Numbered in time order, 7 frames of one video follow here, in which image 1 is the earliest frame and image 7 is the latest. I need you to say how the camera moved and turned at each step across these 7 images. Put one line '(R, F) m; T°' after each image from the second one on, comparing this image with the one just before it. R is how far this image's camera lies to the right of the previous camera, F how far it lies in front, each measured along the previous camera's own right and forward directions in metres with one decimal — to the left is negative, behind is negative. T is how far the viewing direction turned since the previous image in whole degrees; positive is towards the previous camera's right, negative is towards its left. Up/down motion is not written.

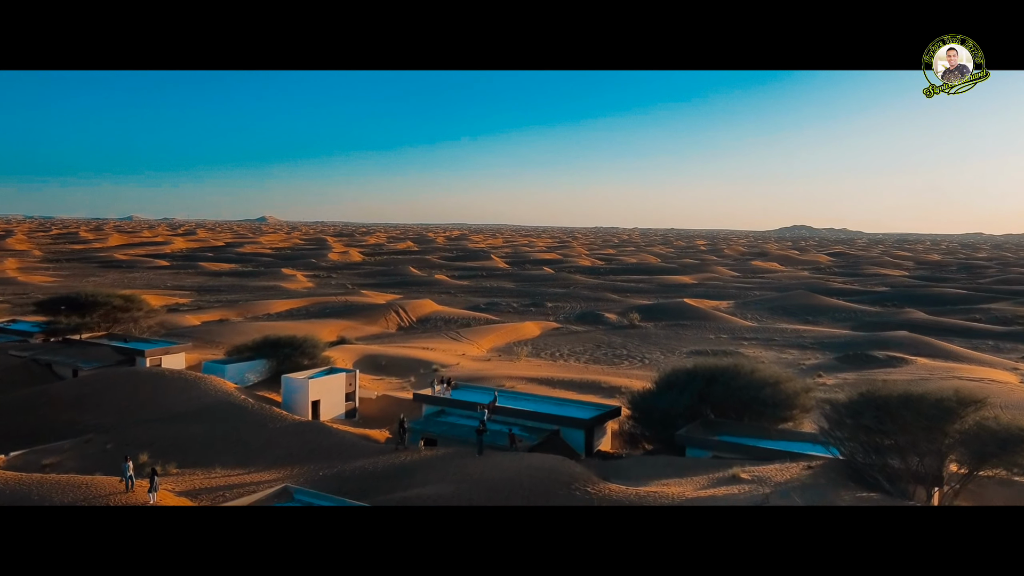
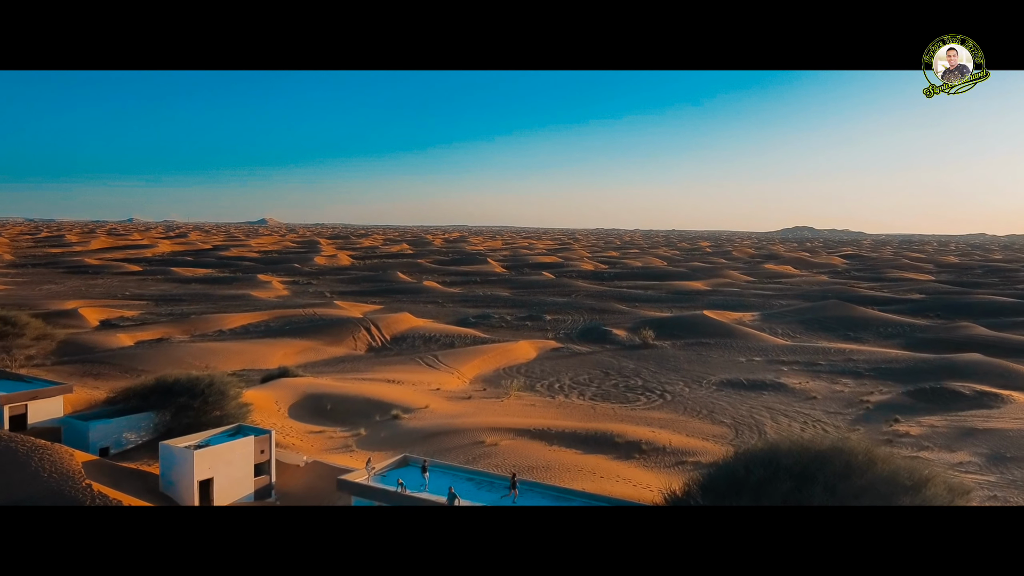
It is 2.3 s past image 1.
(+0.3, +3.0) m; 0°
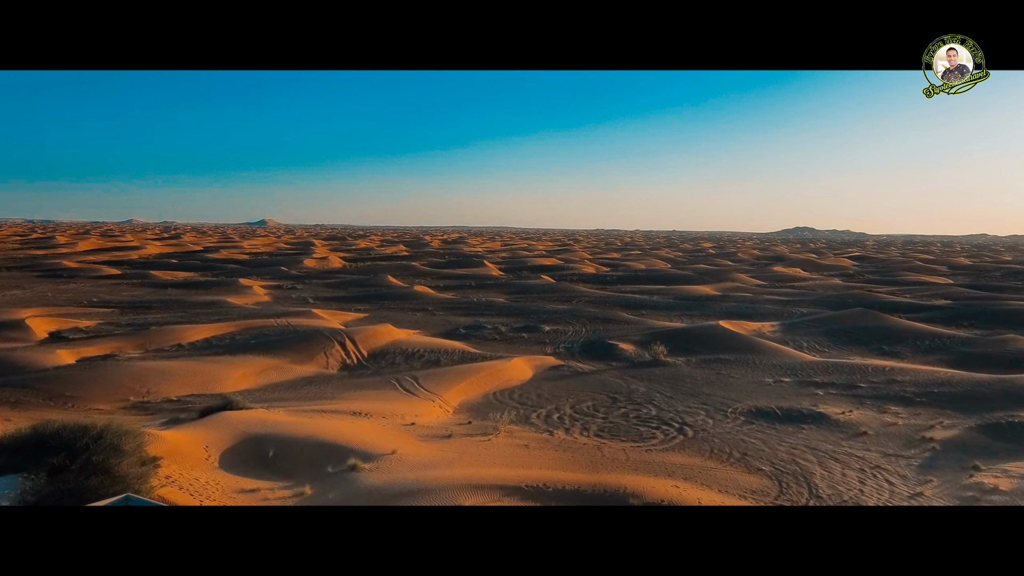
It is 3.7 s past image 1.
(+0.2, +1.9) m; 0°
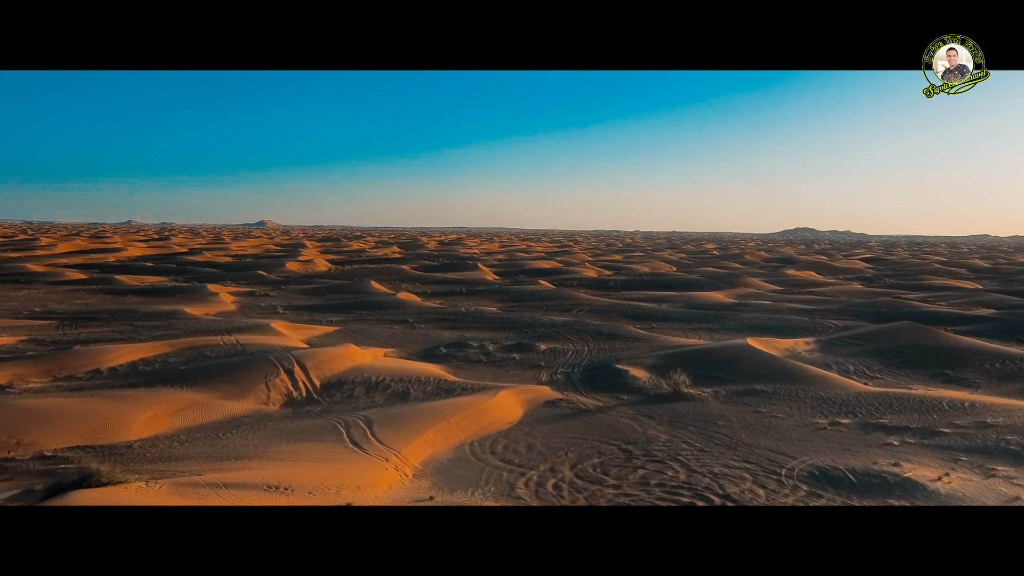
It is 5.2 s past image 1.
(+0.3, +2.8) m; 0°
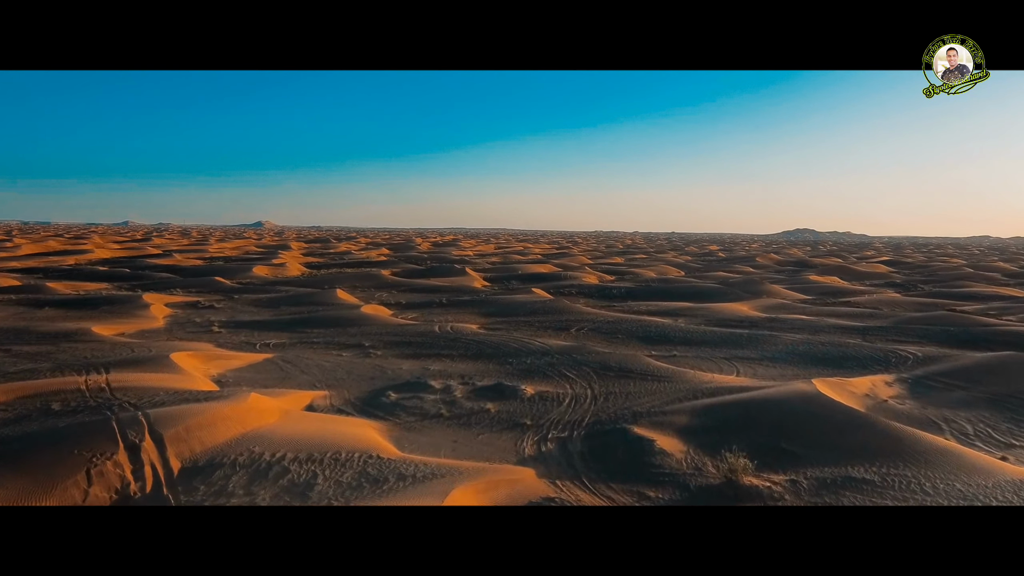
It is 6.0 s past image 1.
(+0.4, +4.2) m; 0°
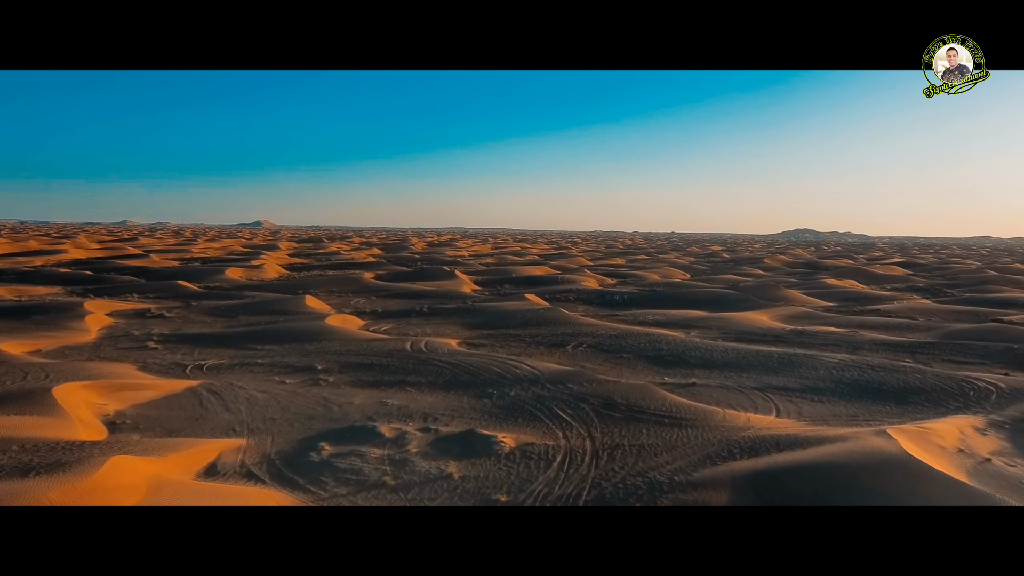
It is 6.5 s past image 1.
(+0.4, +2.8) m; 0°
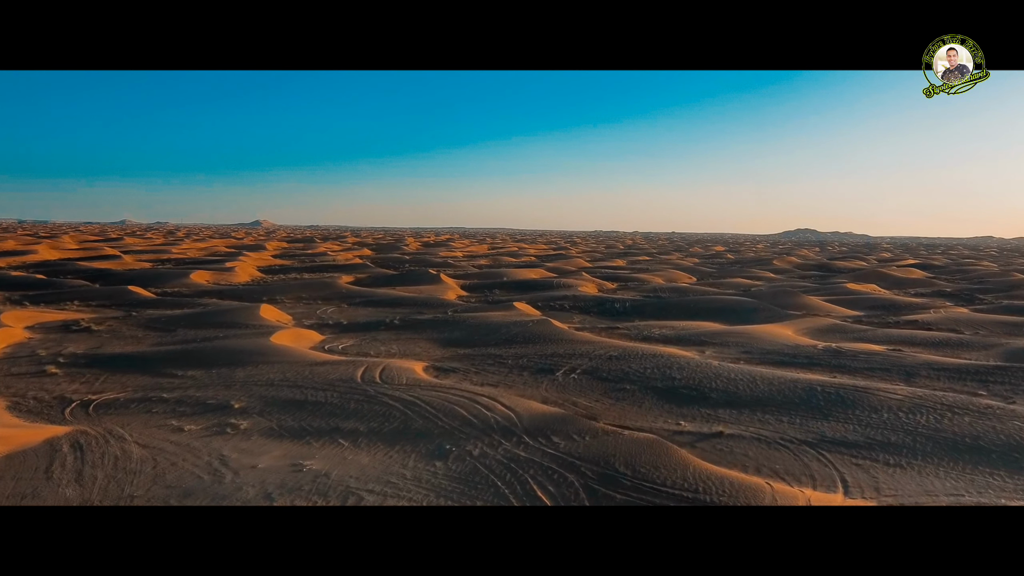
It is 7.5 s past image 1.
(+0.5, +3.0) m; 0°
